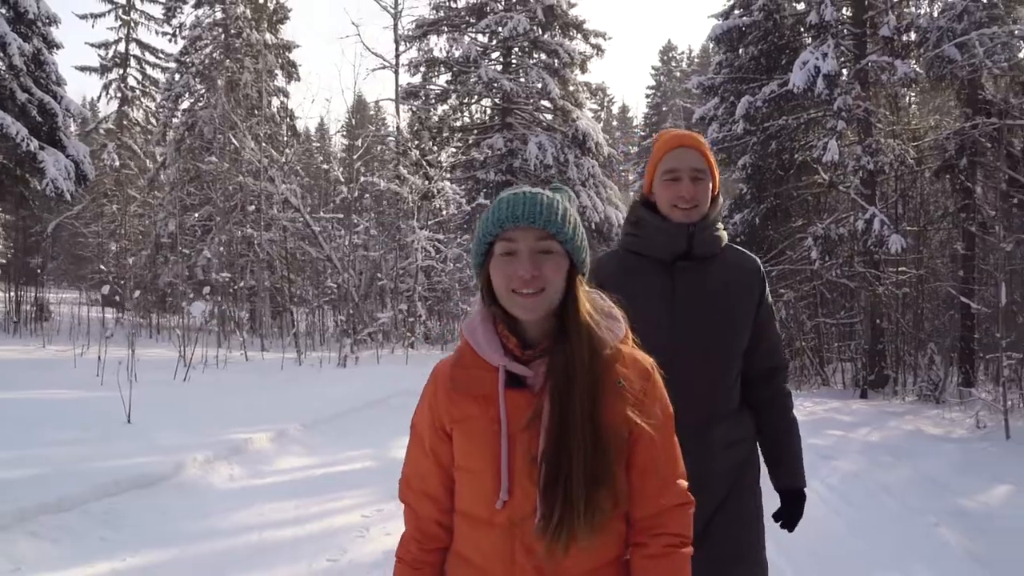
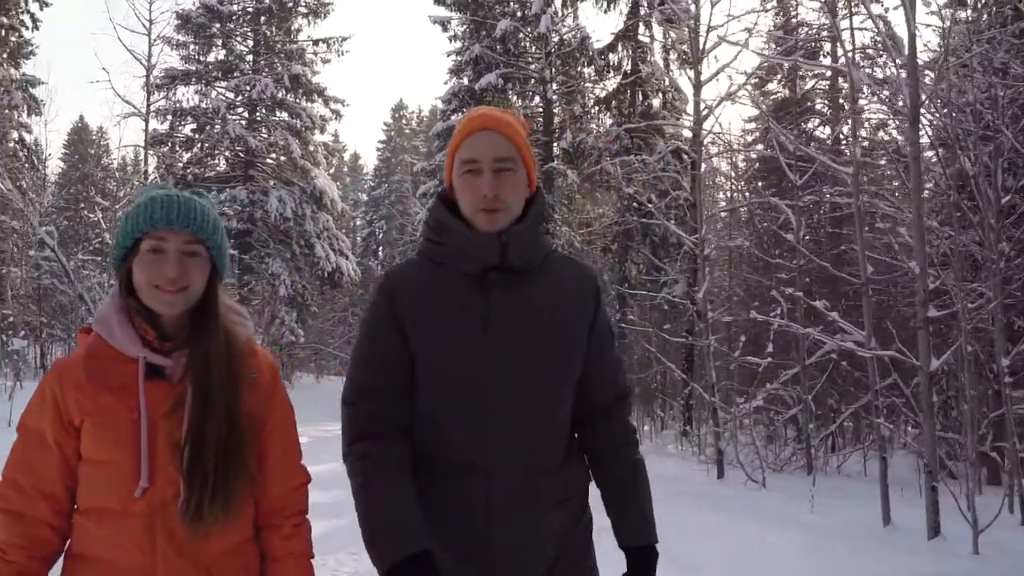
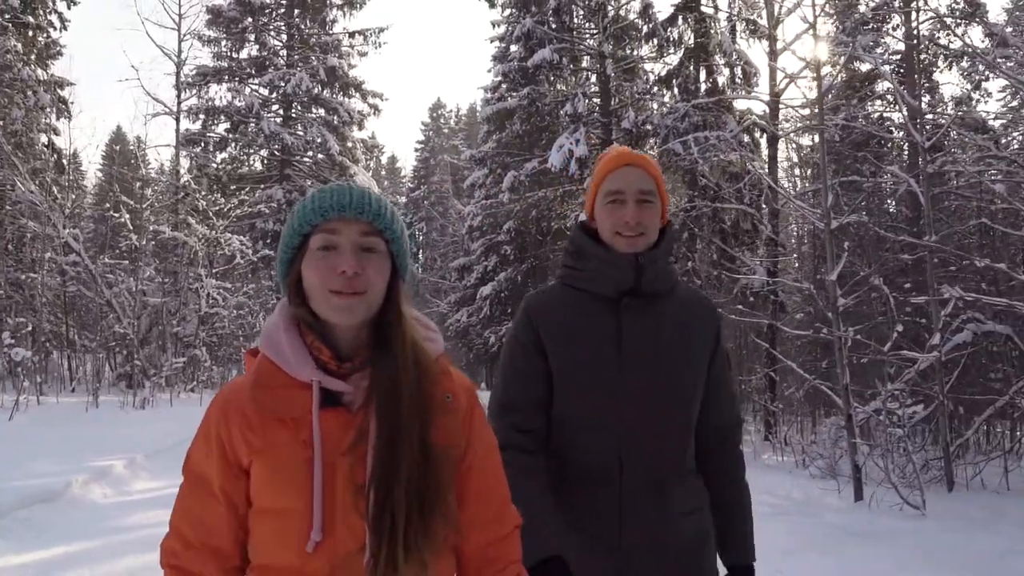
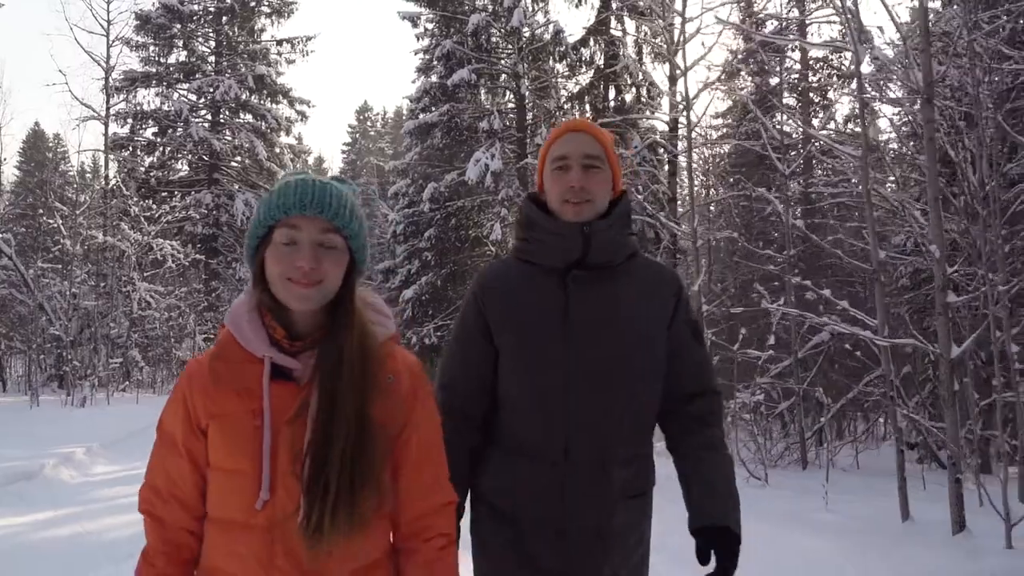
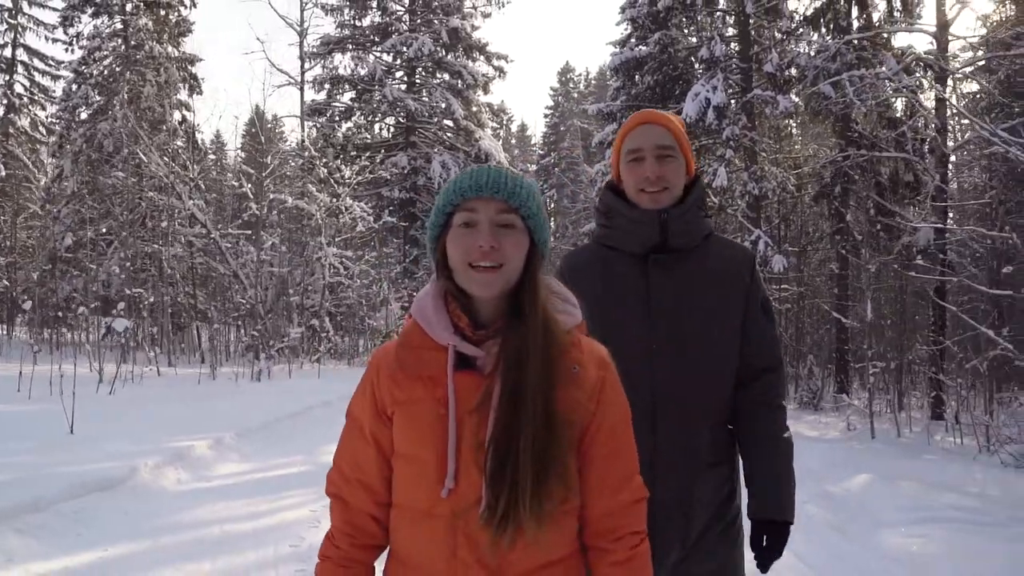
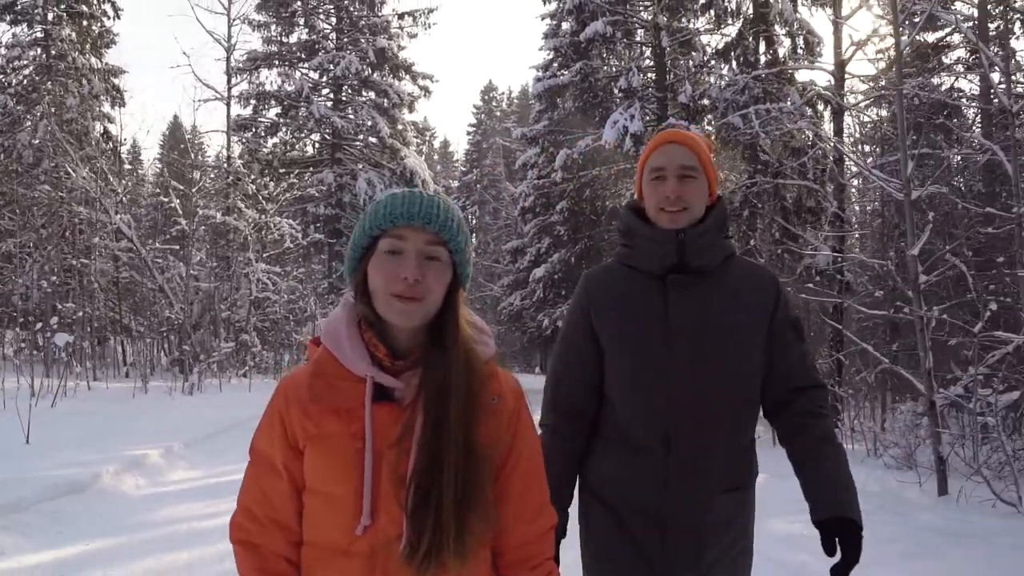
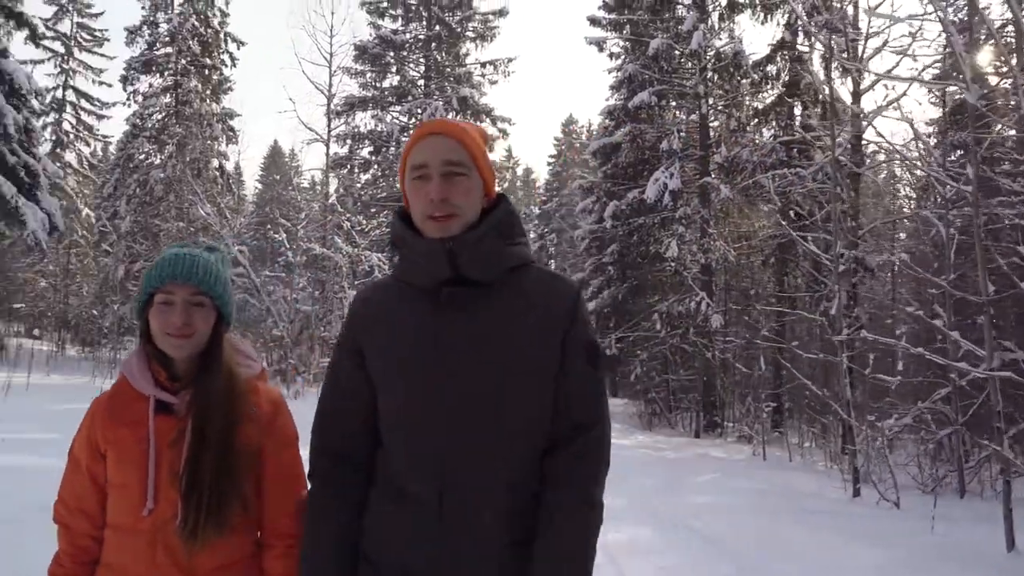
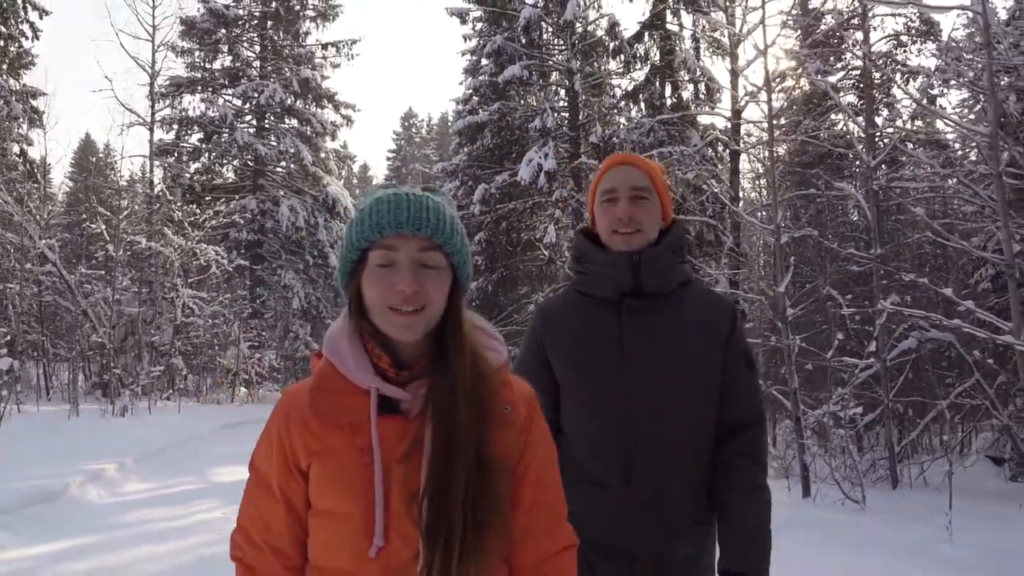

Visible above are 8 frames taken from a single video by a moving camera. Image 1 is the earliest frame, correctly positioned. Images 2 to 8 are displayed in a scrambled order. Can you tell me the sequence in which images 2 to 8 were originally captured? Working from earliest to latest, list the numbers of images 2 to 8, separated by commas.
5, 6, 3, 8, 4, 2, 7
